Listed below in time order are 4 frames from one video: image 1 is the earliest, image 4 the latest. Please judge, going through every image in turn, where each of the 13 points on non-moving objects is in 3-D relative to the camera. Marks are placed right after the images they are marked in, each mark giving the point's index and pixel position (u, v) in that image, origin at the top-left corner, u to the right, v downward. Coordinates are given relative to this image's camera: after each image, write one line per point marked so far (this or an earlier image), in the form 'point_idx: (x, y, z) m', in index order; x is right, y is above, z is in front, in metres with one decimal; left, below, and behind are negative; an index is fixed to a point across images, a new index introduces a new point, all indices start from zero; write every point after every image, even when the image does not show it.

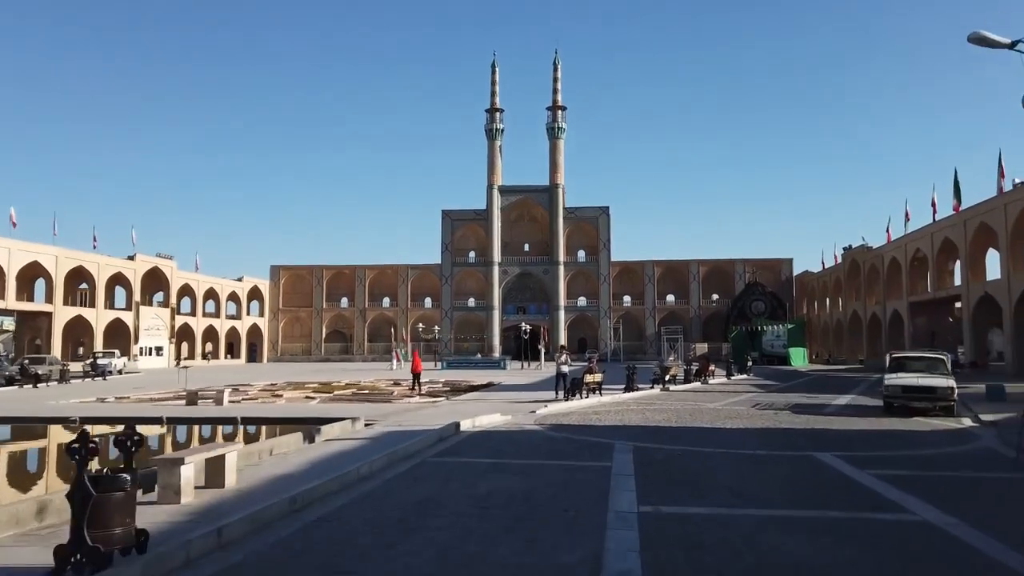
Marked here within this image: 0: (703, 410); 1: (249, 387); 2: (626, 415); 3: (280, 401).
0: (+2.7, -1.7, +10.8) m
1: (-5.8, -2.2, +16.9) m
2: (+1.5, -1.7, +10.3) m
3: (-4.2, -2.0, +13.9) m
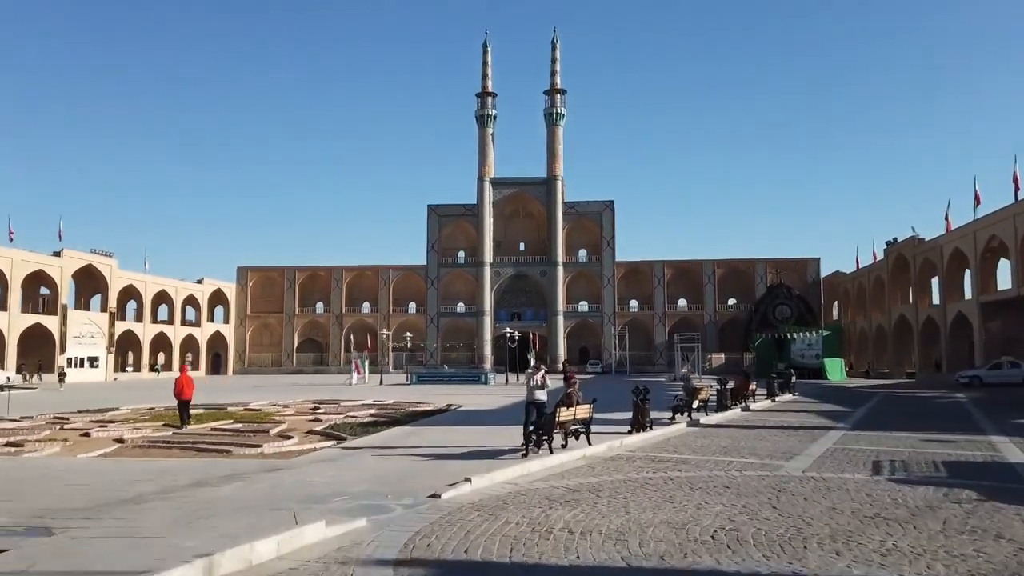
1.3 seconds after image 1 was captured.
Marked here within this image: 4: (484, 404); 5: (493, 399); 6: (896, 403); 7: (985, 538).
0: (+1.9, -1.4, +5.3) m
1: (-6.5, -1.9, +11.5) m
2: (+0.8, -1.3, +4.8) m
3: (-4.9, -1.7, +8.5) m
4: (-0.5, -2.3, +15.4) m
5: (-0.4, -2.4, +17.1) m
6: (+7.9, -2.3, +15.8) m
7: (+2.4, -1.3, +3.9) m
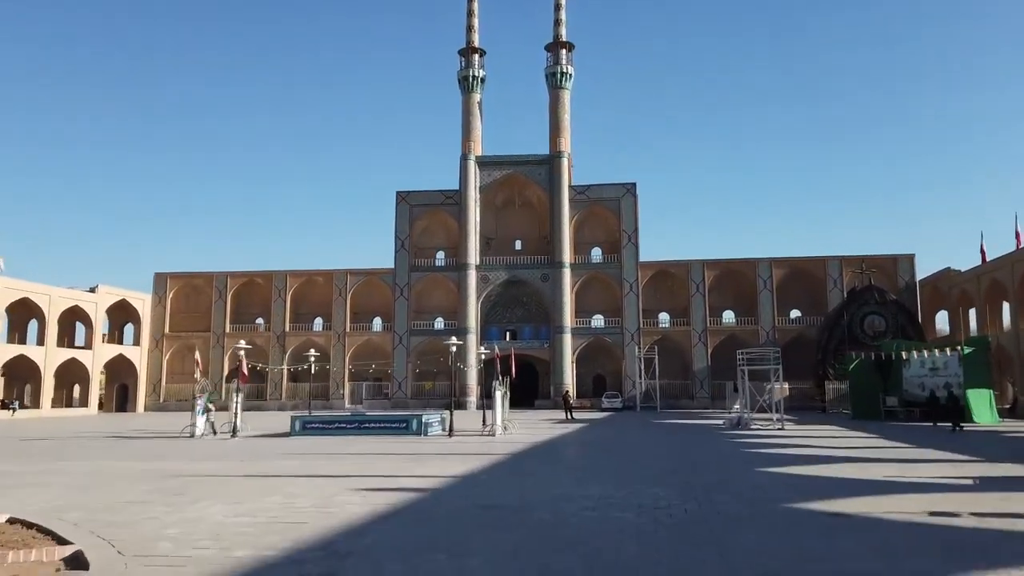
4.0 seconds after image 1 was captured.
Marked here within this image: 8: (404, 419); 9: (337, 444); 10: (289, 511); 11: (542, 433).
0: (+0.3, -0.2, -5.8) m
1: (-7.9, -1.0, +0.6) m
2: (-0.8, -0.1, -6.3) m
3: (-6.4, -0.7, -2.4) m
4: (-1.8, -1.5, +4.3) m
5: (-1.6, -1.7, +6.0) m
6: (+6.6, -1.5, +4.5) m
7: (+0.8, 0.0, -7.2) m
8: (-2.2, -2.6, +15.4) m
9: (-3.0, -2.6, +13.1) m
10: (-1.7, -1.7, +5.9) m
11: (+0.7, -3.4, +18.4) m
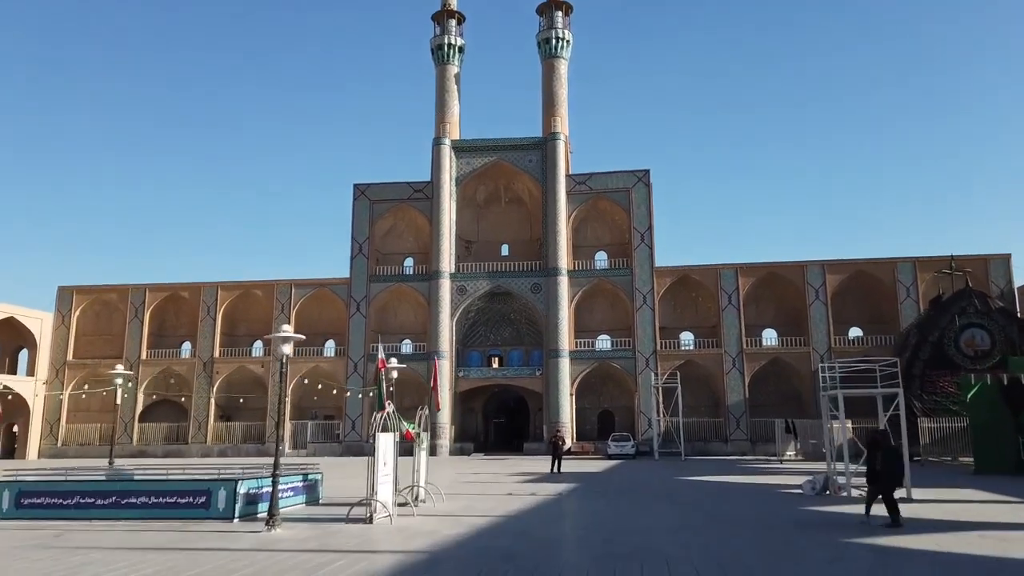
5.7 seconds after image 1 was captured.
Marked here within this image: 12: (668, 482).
0: (-1.1, +1.5, -13.1) m
1: (-9.2, +0.3, -6.6) m
2: (-2.3, +1.5, -13.5) m
3: (-7.8, +0.7, -9.6) m
4: (-3.1, -0.4, -3.0) m
5: (-2.9, -0.7, -1.3) m
6: (+5.3, -0.3, -3.0) m
7: (-0.7, +1.7, -14.4) m
8: (-3.2, -2.1, +8.0) m
9: (-4.1, -2.0, +5.7) m
10: (-3.0, -0.7, -1.4) m
11: (-0.3, -3.0, +10.9) m
12: (+3.2, -4.0, +15.9) m
